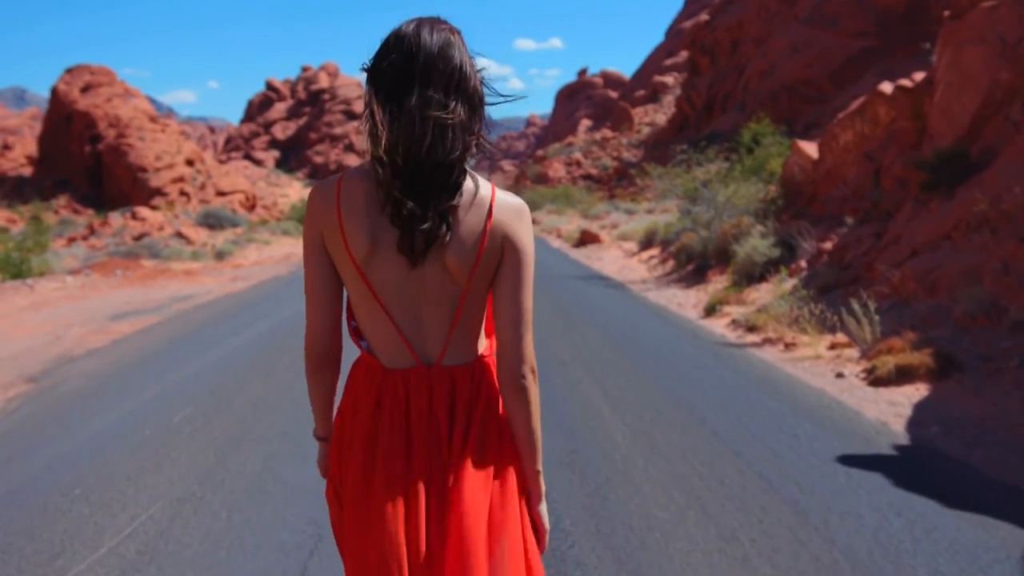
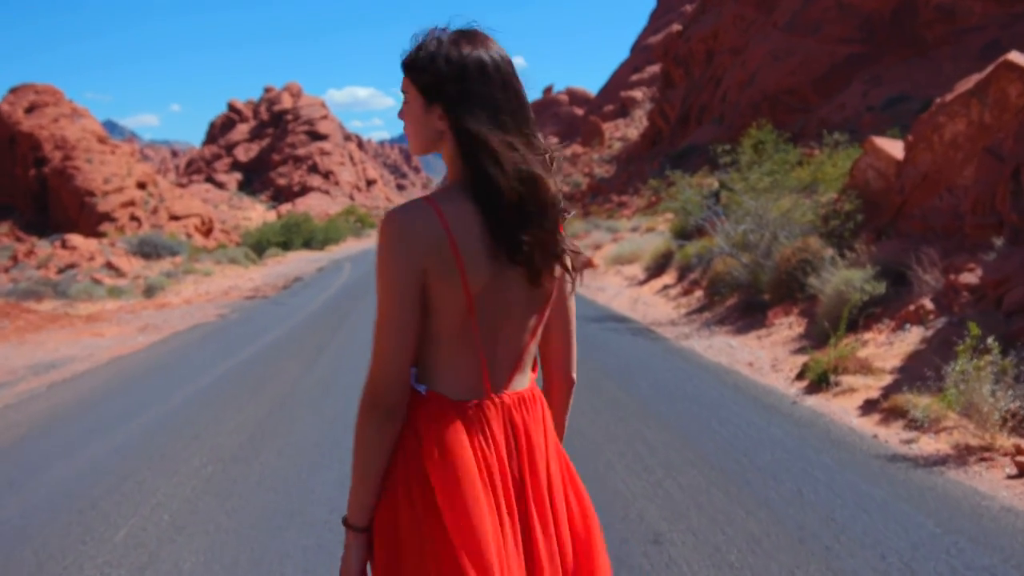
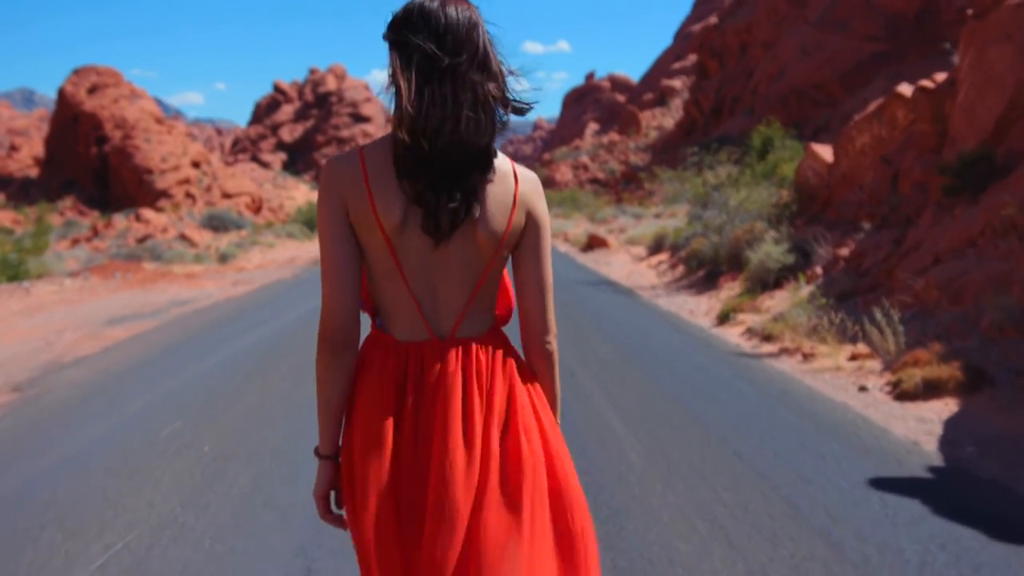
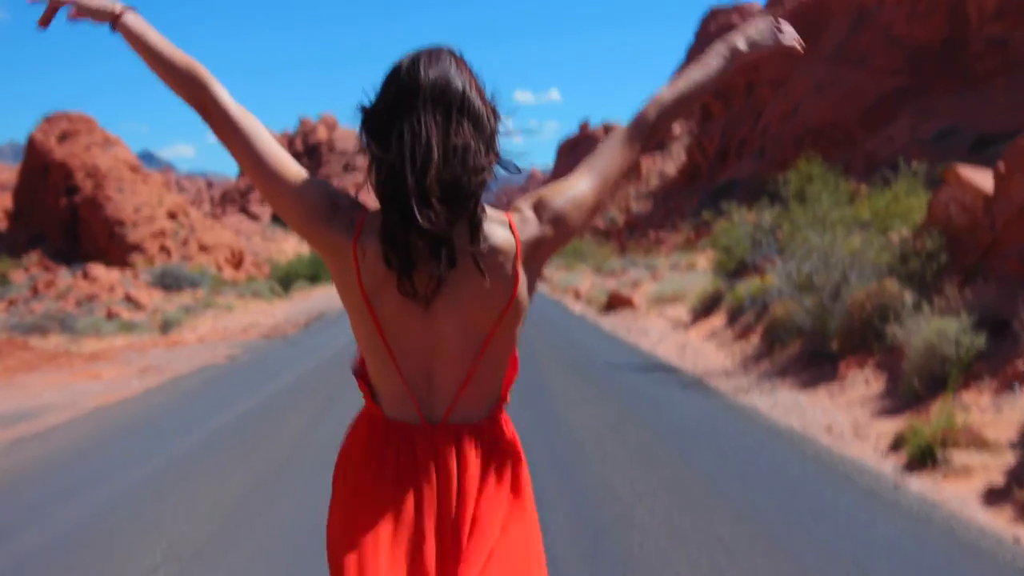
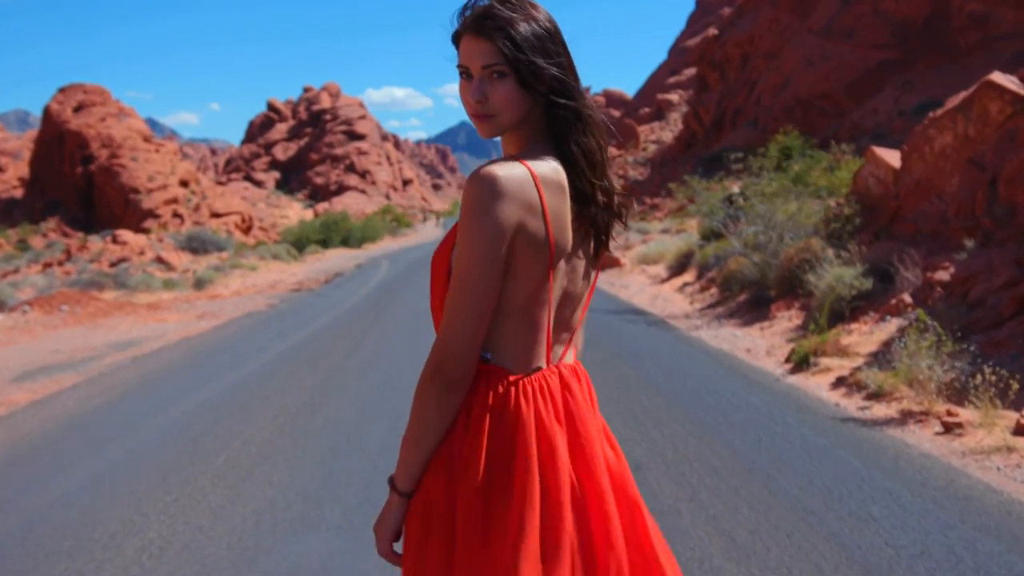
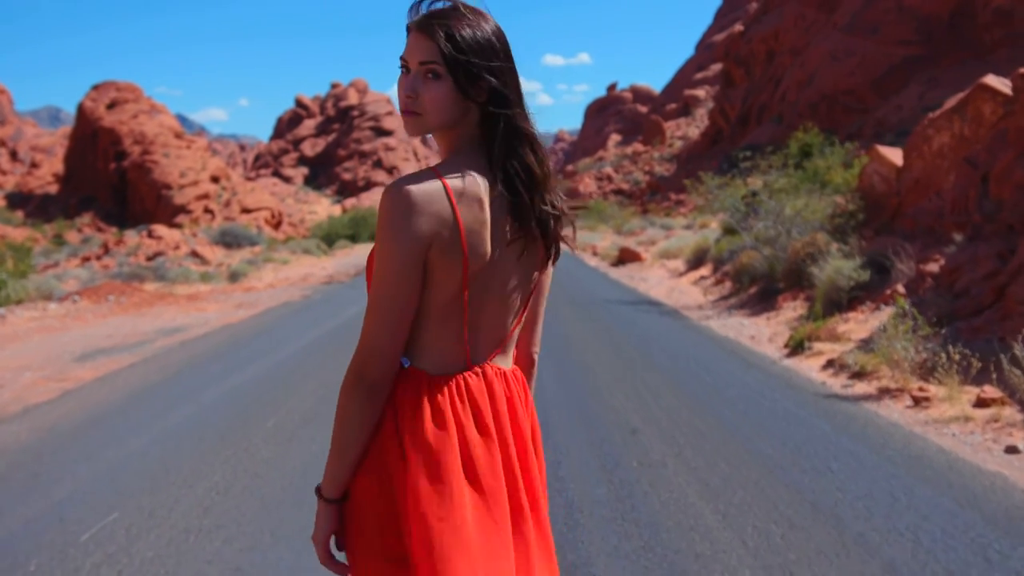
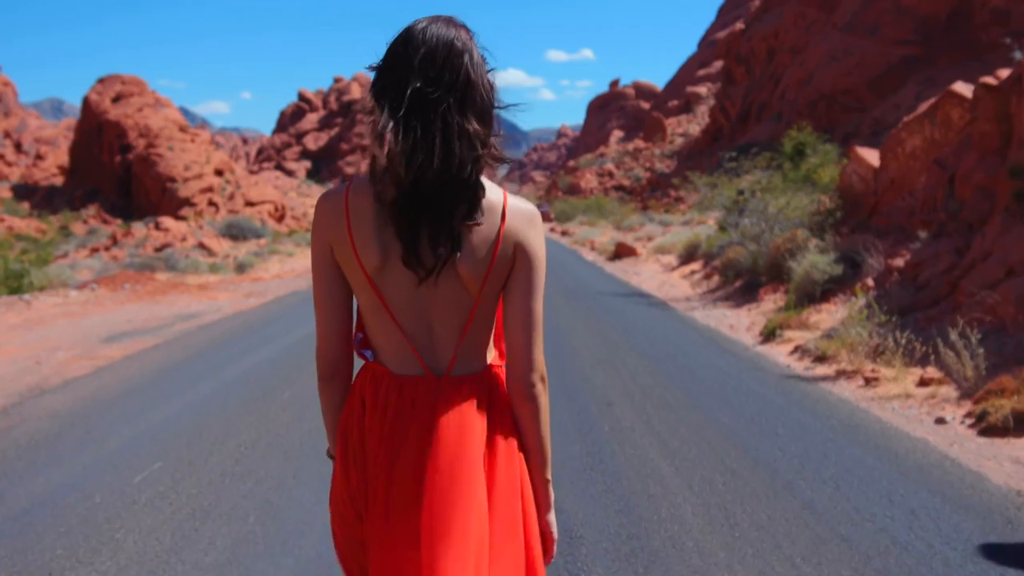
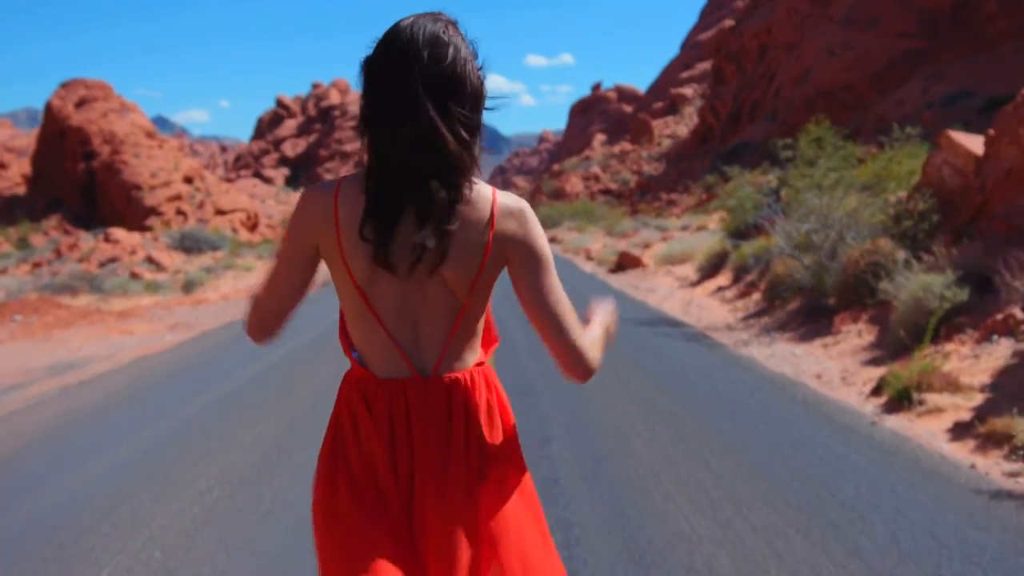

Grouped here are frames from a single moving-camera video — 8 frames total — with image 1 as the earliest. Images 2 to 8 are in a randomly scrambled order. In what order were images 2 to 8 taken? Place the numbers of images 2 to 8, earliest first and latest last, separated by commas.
3, 7, 6, 5, 2, 8, 4
